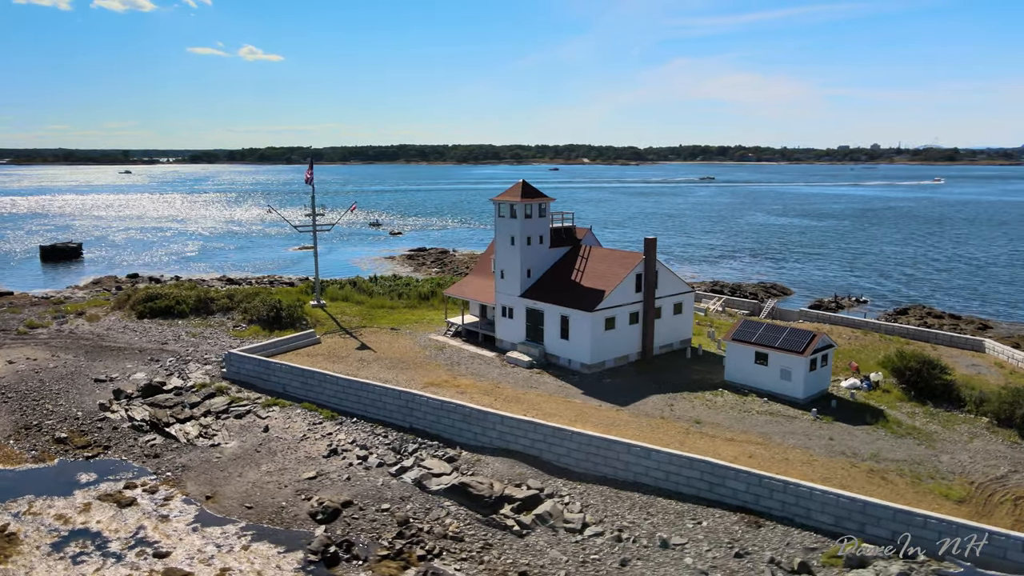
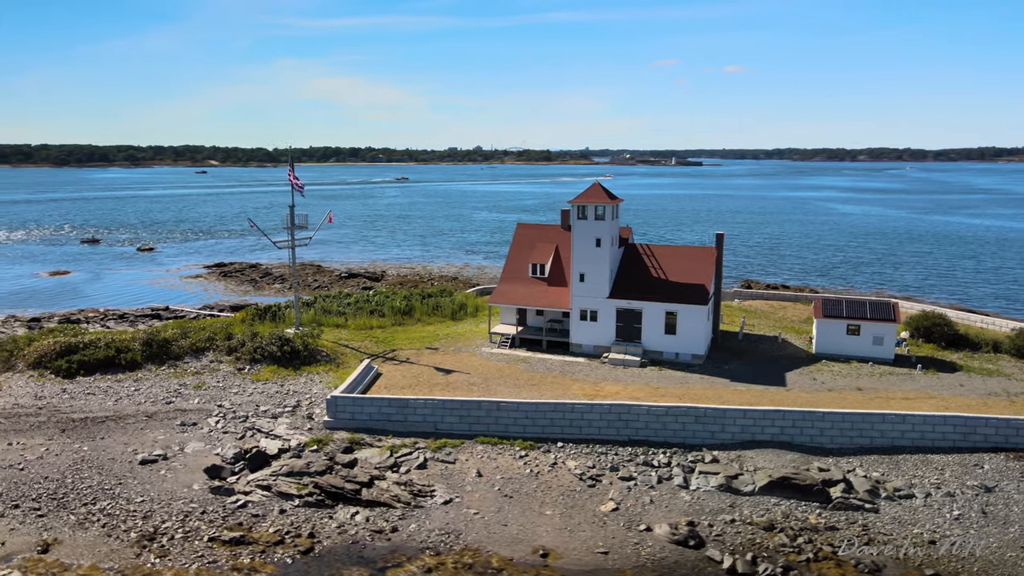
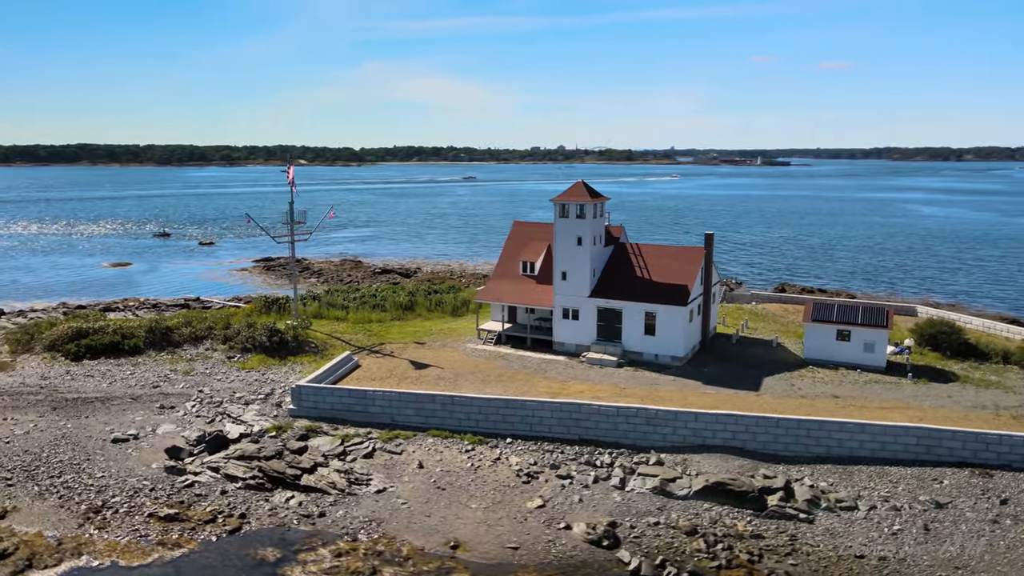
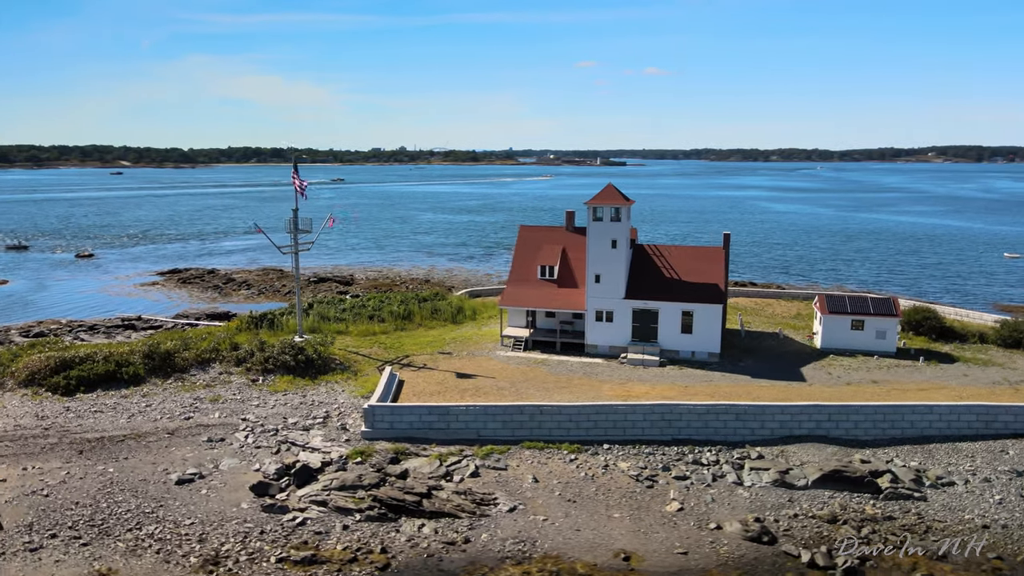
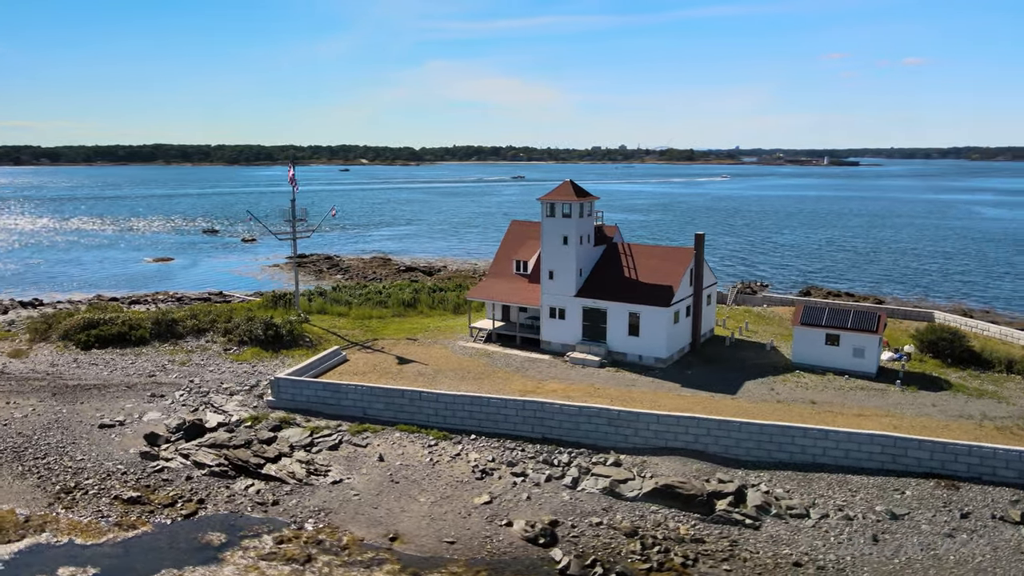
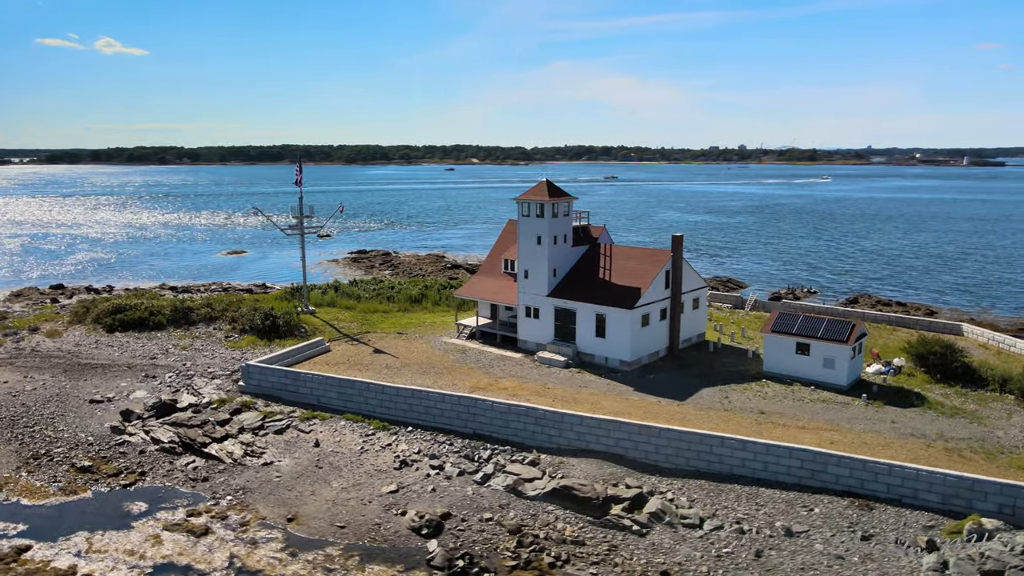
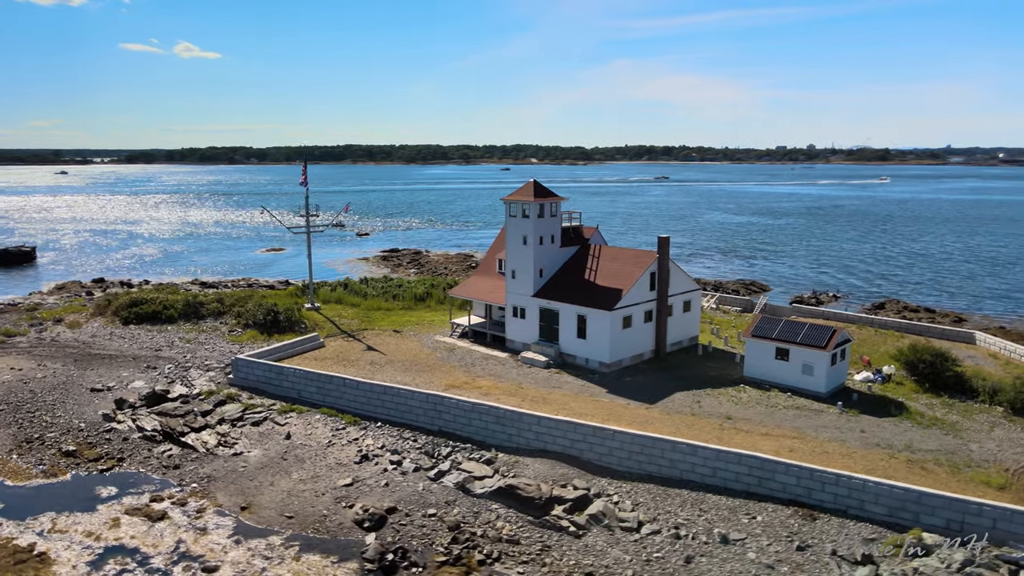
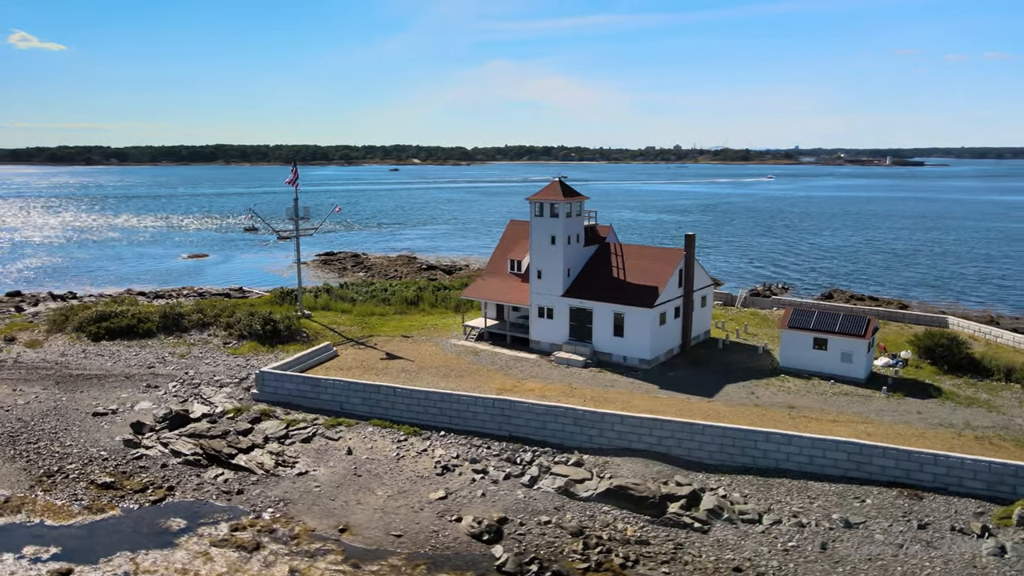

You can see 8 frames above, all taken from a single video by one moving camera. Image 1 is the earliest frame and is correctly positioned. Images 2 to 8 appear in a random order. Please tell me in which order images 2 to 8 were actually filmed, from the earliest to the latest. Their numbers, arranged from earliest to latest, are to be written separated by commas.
7, 6, 8, 5, 3, 2, 4
